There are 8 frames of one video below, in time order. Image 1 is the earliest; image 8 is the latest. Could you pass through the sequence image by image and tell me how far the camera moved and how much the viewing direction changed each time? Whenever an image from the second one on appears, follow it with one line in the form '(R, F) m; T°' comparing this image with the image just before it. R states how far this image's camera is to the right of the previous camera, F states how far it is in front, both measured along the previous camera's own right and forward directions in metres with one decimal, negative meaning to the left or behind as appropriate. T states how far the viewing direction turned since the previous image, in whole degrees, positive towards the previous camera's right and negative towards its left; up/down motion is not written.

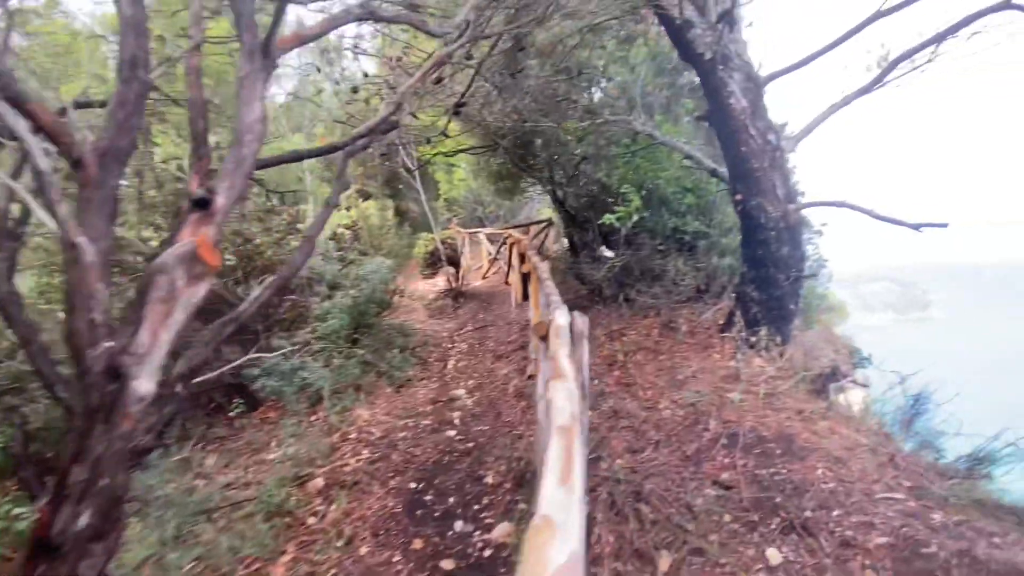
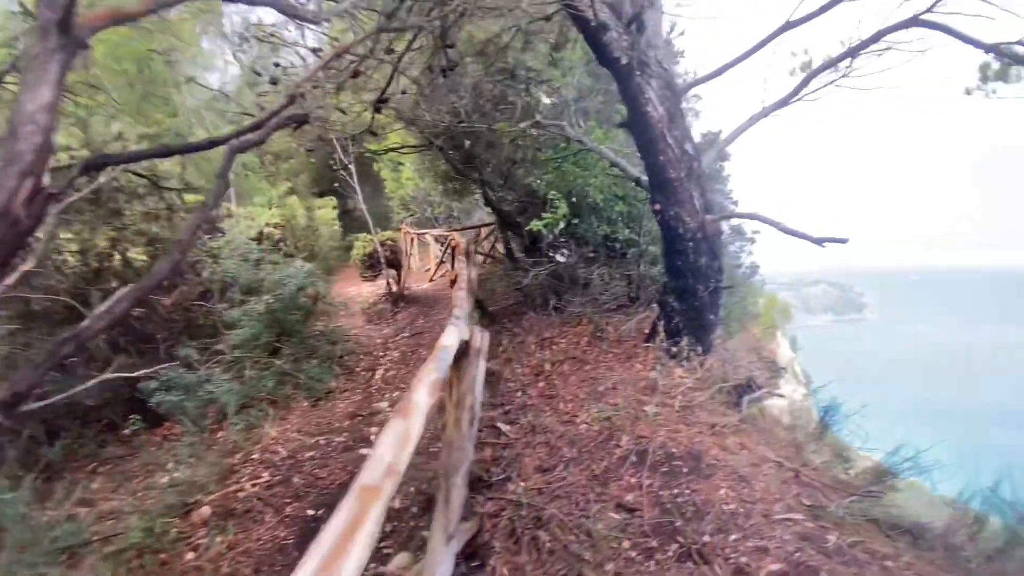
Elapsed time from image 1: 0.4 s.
(+0.4, +0.2) m; +5°
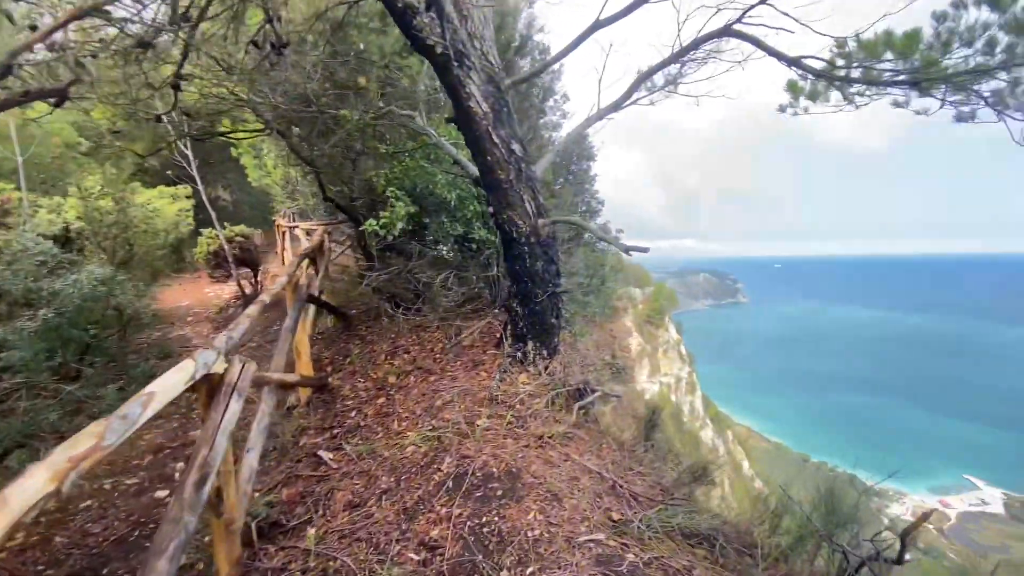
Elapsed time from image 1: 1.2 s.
(+0.6, +0.2) m; +11°
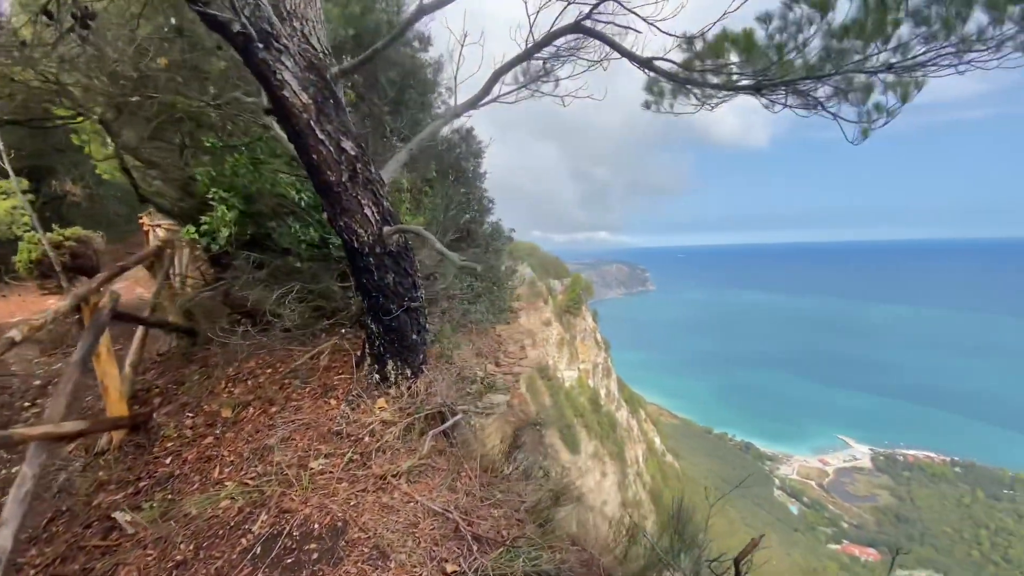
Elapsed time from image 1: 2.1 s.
(+0.5, +0.3) m; +9°
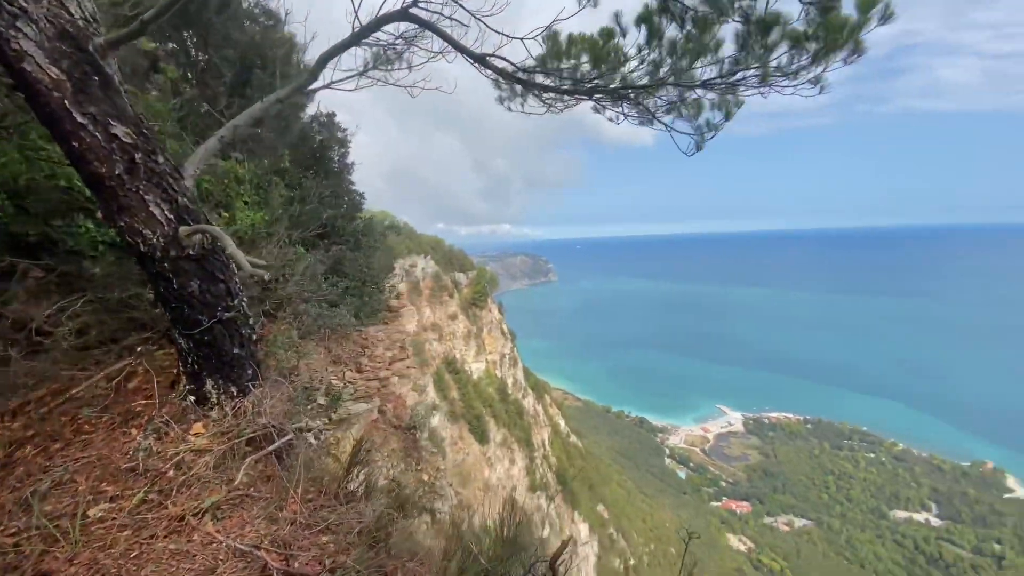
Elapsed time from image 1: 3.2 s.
(+0.4, +0.1) m; +11°
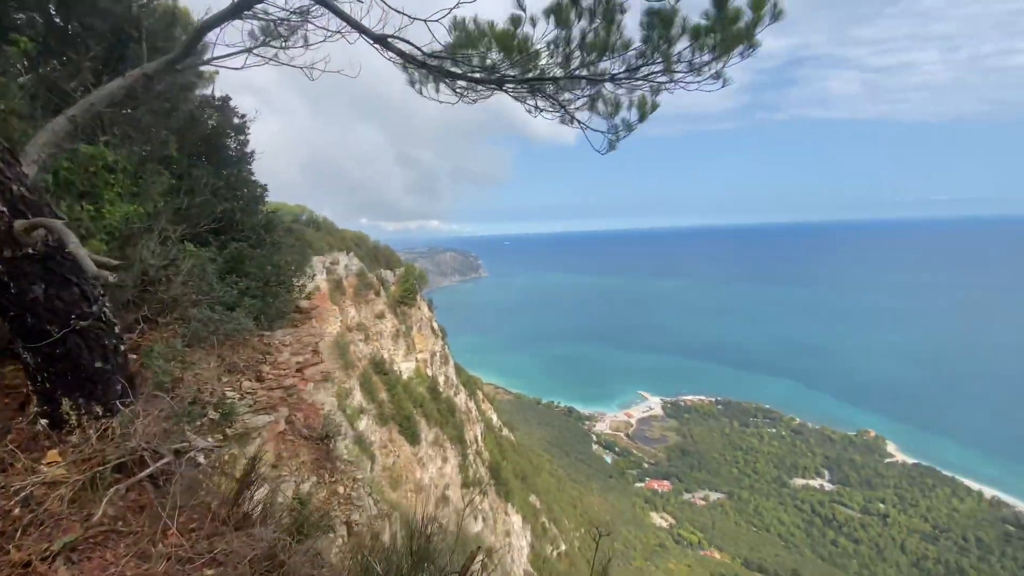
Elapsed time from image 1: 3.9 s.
(+0.1, +0.1) m; +8°
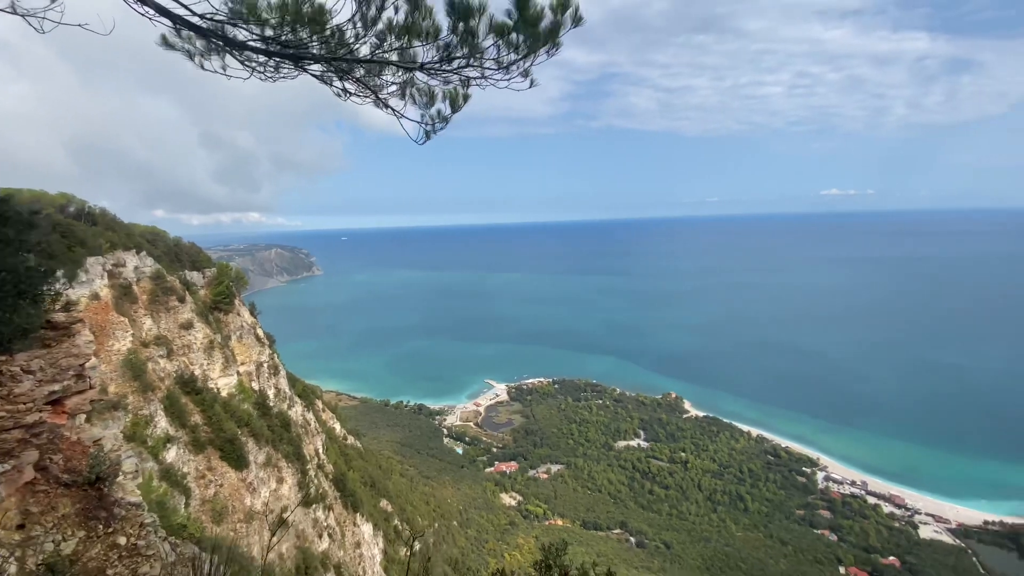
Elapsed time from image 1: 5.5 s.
(+0.1, +0.1) m; +19°
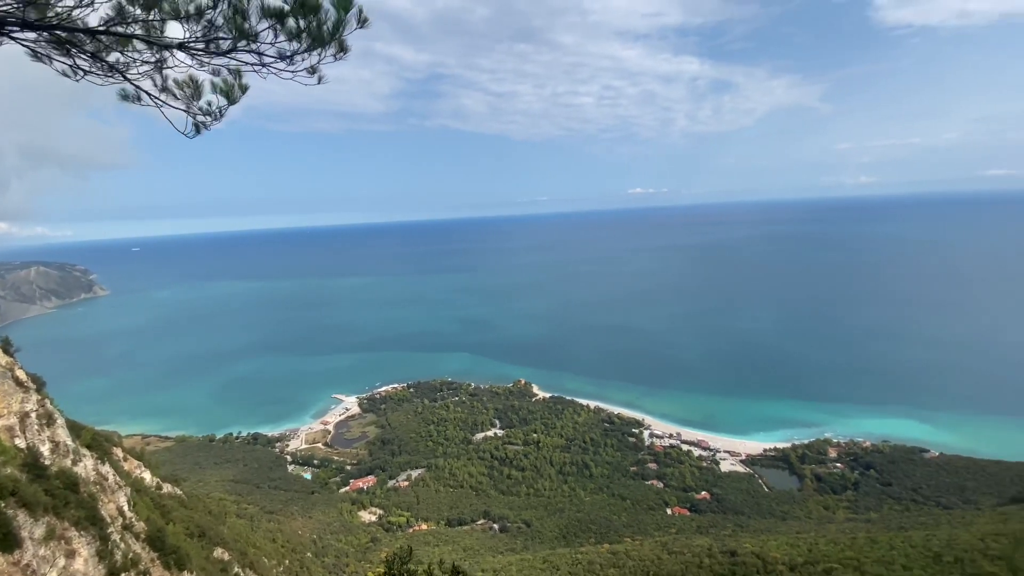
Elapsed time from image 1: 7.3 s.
(0.0, 0.0) m; +18°
